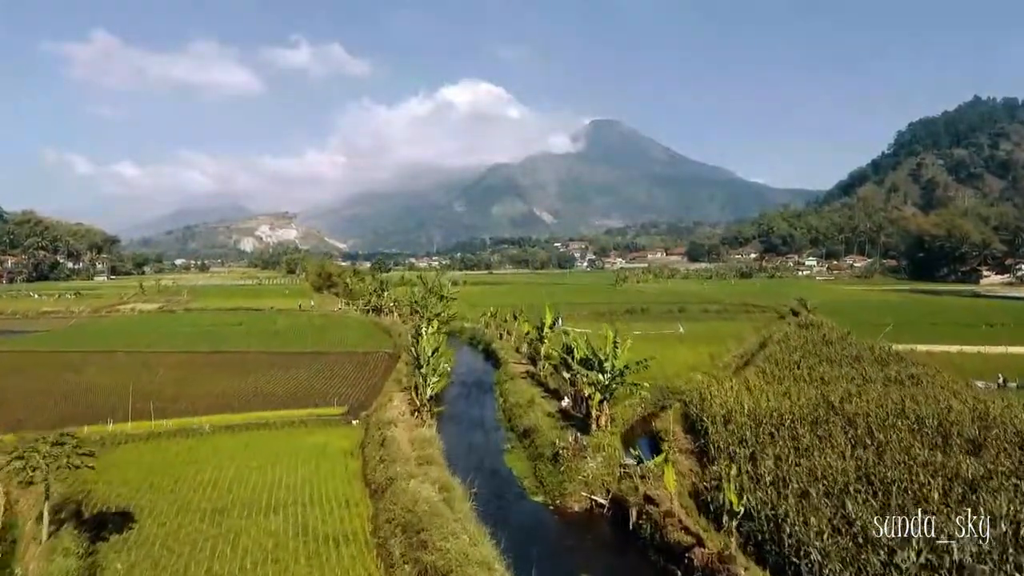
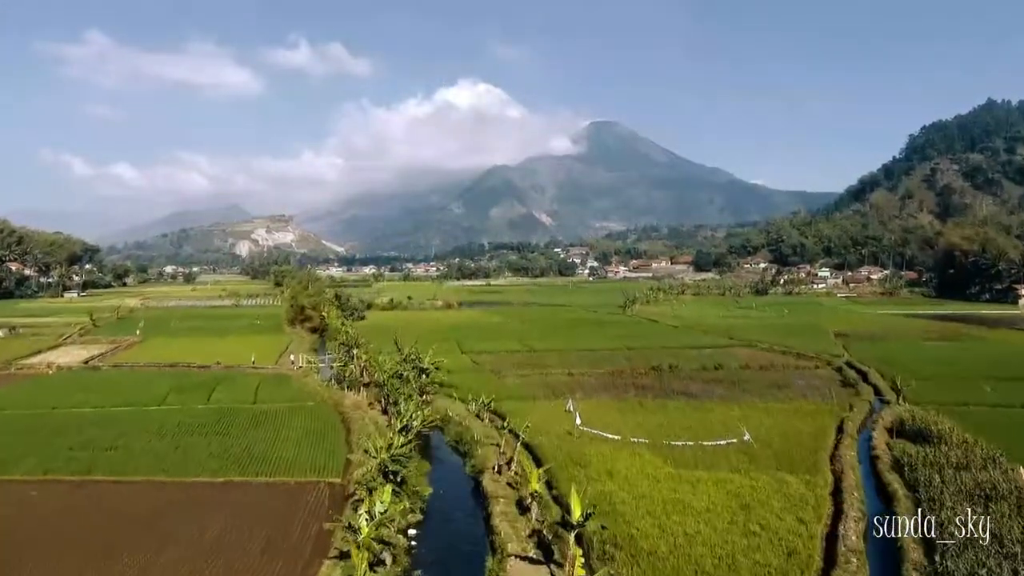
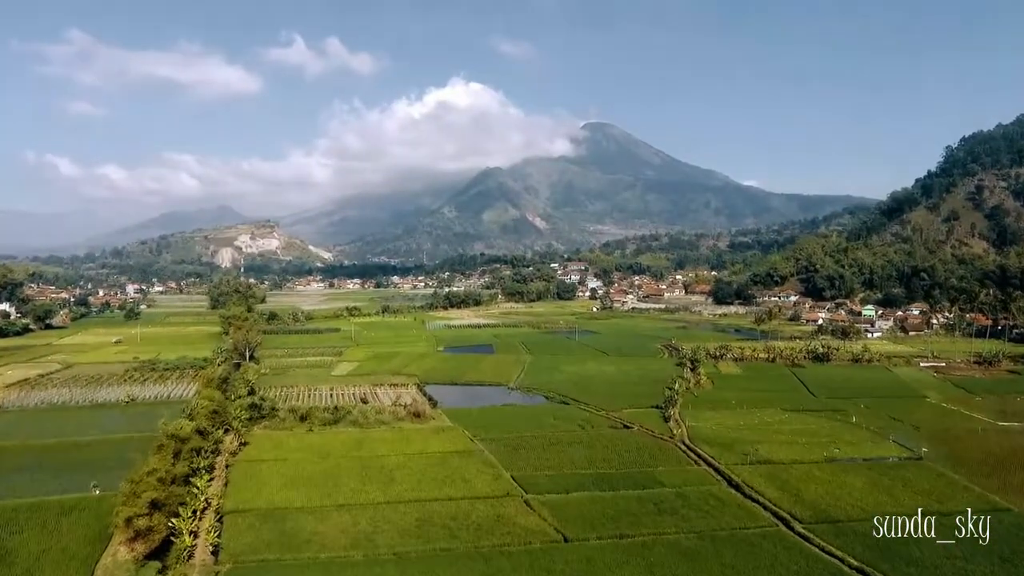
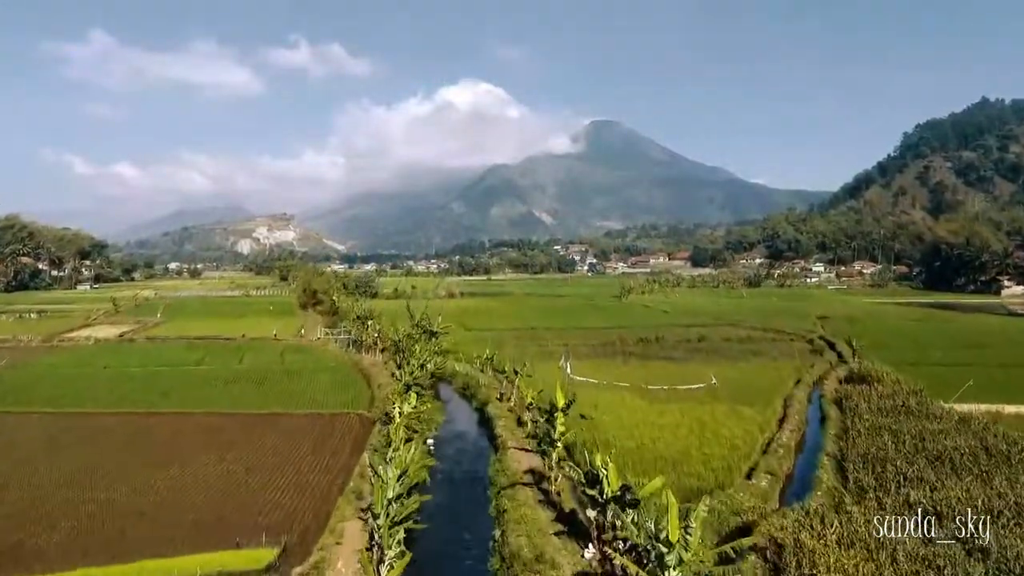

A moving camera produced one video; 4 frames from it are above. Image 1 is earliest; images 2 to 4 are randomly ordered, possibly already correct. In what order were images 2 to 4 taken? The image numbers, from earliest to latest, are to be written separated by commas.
4, 2, 3
